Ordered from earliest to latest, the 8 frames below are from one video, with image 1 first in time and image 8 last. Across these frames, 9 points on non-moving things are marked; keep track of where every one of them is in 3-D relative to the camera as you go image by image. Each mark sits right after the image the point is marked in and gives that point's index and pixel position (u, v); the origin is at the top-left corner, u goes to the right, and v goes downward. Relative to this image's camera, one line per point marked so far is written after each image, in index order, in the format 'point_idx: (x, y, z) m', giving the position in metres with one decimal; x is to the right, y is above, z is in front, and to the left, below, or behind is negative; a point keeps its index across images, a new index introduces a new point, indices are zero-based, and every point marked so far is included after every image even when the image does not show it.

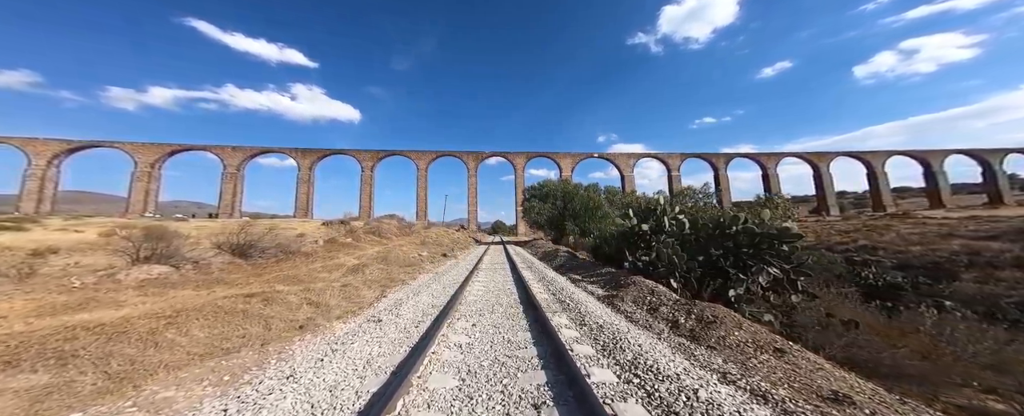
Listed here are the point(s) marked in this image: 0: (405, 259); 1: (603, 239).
0: (-4.4, -2.1, +11.8) m
1: (+3.6, -1.3, +11.1) m
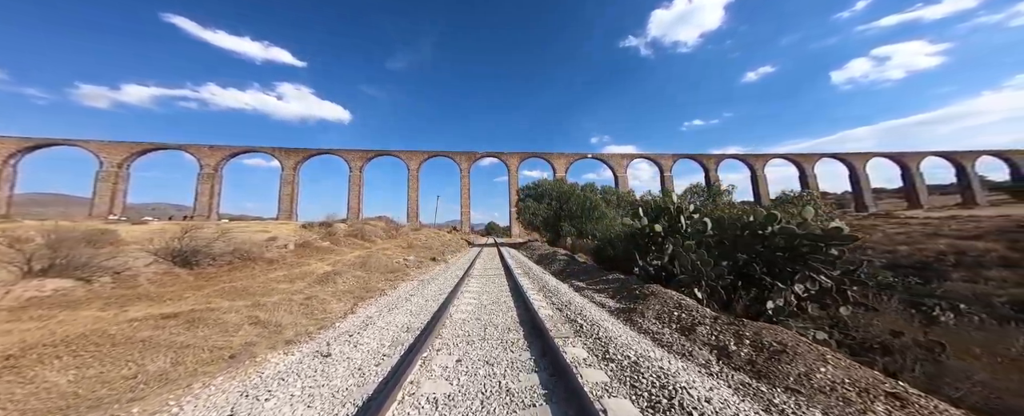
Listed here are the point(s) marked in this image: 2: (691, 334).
0: (-4.6, -2.1, +10.6) m
1: (+3.4, -1.3, +10.2) m
2: (+2.3, -1.6, +3.7) m
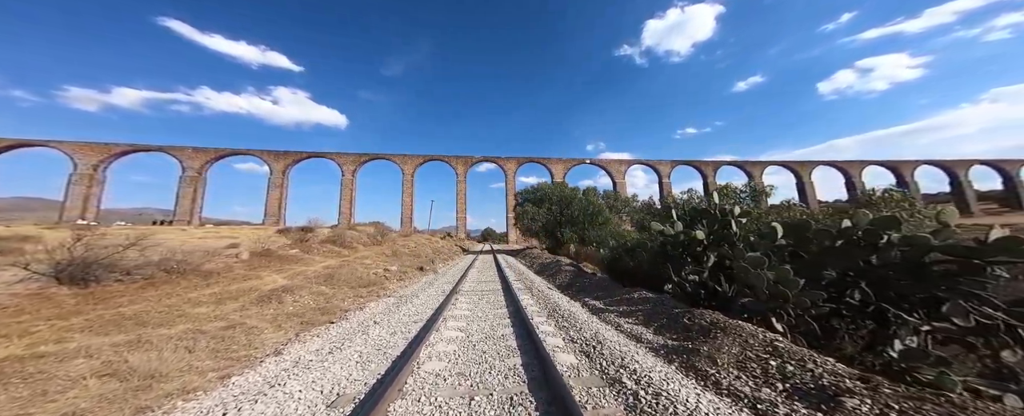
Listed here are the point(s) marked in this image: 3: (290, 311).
0: (-4.7, -2.1, +8.9) m
1: (+3.3, -1.3, +8.6) m
2: (+2.3, -1.5, +2.1) m
3: (-4.2, -2.0, +5.5) m
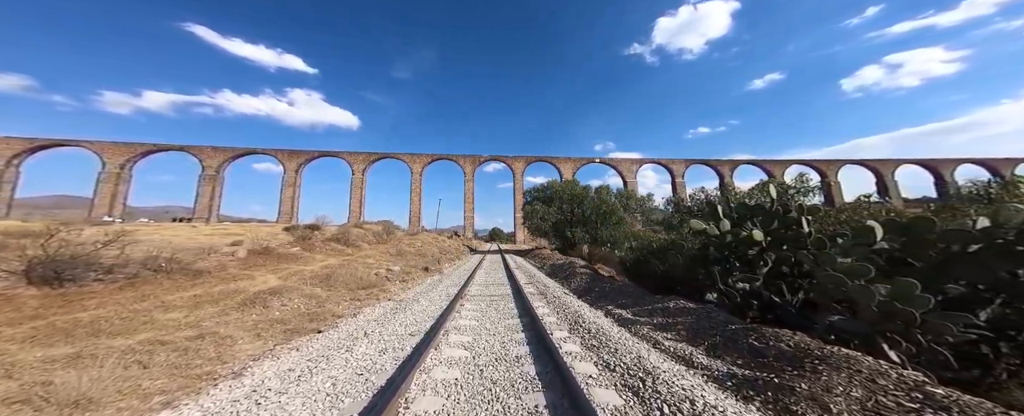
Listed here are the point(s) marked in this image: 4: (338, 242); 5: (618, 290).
0: (-4.3, -2.0, +8.3) m
1: (+3.7, -1.2, +7.7) m
2: (+2.4, -1.4, +1.2) m
3: (-4.0, -1.9, +4.8) m
4: (-8.3, -1.6, +13.6) m
5: (+2.6, -2.0, +6.9) m
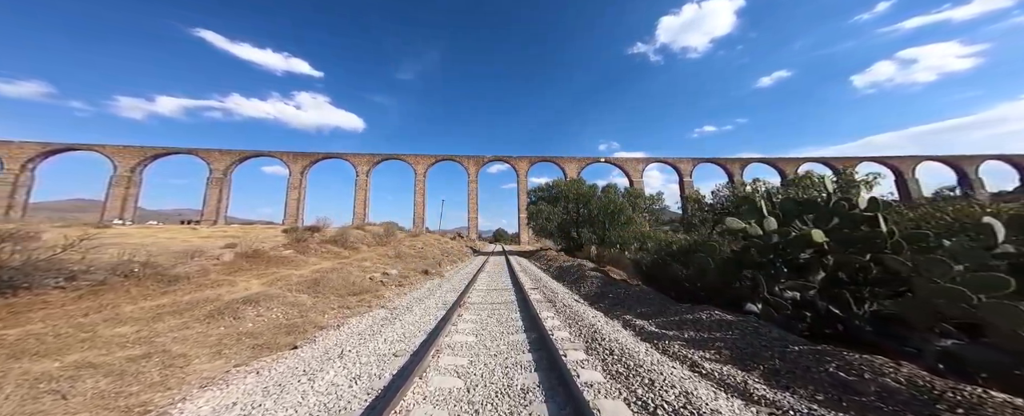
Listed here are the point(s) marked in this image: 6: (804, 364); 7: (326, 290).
0: (-4.2, -2.0, +7.7) m
1: (+3.8, -1.2, +7.0) m
2: (+2.4, -1.3, +0.5) m
3: (-4.0, -1.8, +4.2) m
4: (-8.1, -1.6, +13.1) m
5: (+2.7, -1.9, +6.2) m
6: (+2.6, -1.4, +2.6) m
7: (-4.4, -1.9, +6.7) m
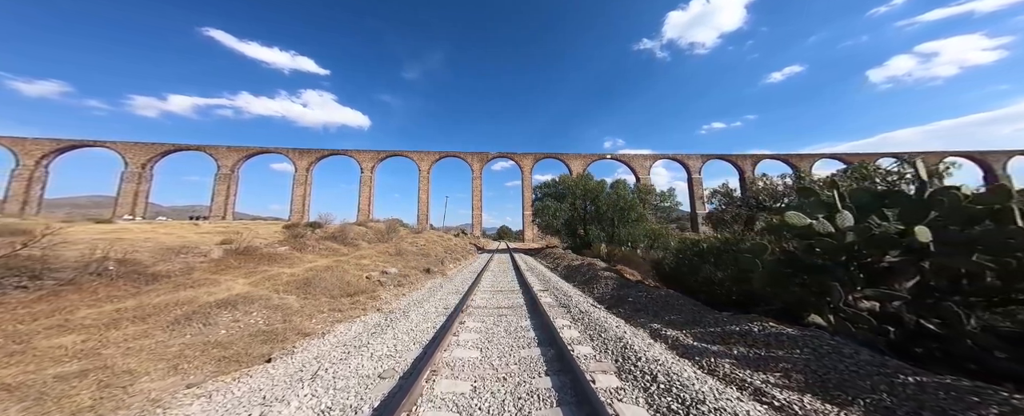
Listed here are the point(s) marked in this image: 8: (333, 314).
0: (-4.0, -1.8, +7.1) m
1: (+4.0, -1.0, +6.3) m
2: (+2.5, -1.3, -0.2) m
3: (-3.8, -1.7, +3.7) m
4: (-7.8, -1.4, +12.6) m
5: (+2.8, -1.8, +5.5) m
6: (+2.7, -1.4, +1.9) m
7: (-4.2, -1.8, +6.2) m
8: (-3.3, -1.9, +5.3) m
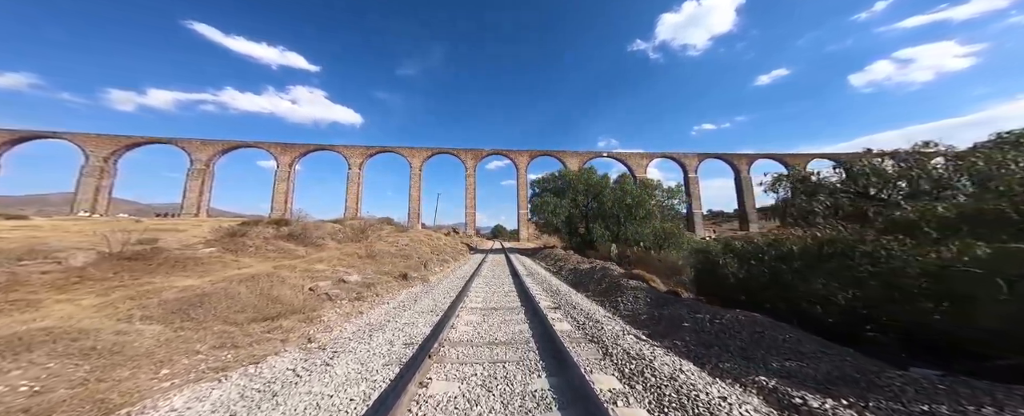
0: (-4.1, -1.5, +5.0) m
1: (+3.9, -0.8, +4.3) m
2: (+2.6, -1.0, -2.2) m
3: (-3.8, -1.4, +1.5) m
4: (-7.9, -1.1, +10.3) m
5: (+2.8, -1.5, +3.5) m
6: (+2.8, -1.1, -0.1) m
7: (-4.2, -1.5, +4.0) m
8: (-3.3, -1.6, +3.2) m
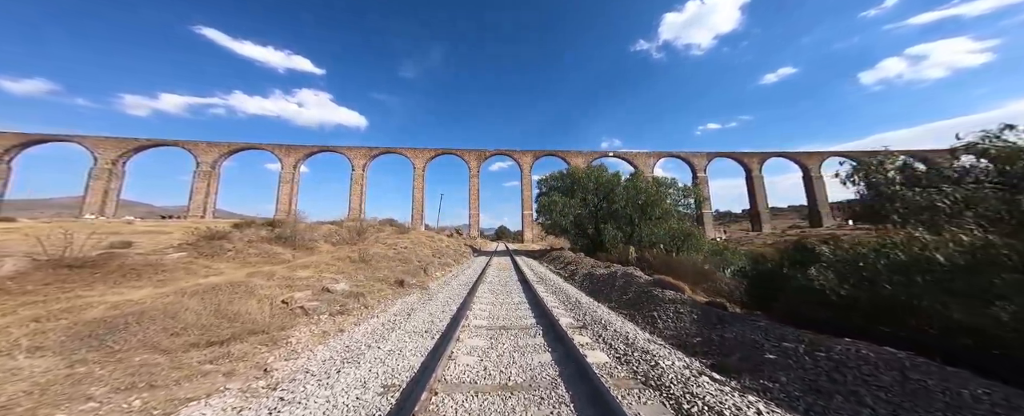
0: (-3.9, -1.5, +4.1) m
1: (+4.1, -0.7, +3.3) m
2: (+2.7, -0.9, -3.2) m
3: (-3.6, -1.3, +0.6) m
4: (-7.6, -1.1, +9.5) m
5: (+3.0, -1.4, +2.5) m
6: (+2.9, -1.0, -1.1) m
7: (-4.0, -1.4, +3.1) m
8: (-3.1, -1.6, +2.3) m
